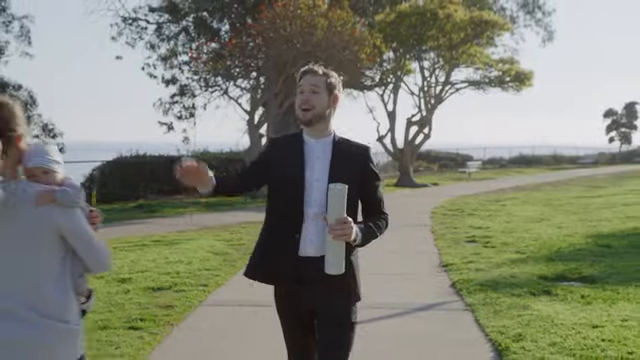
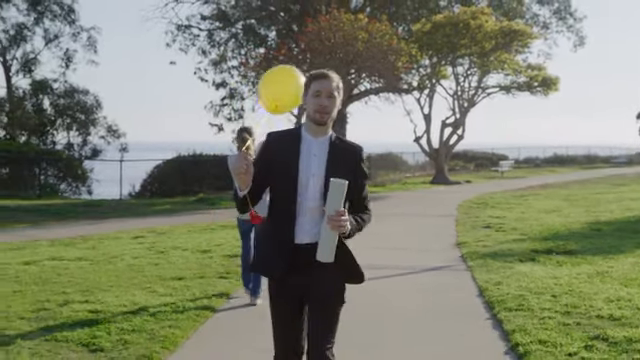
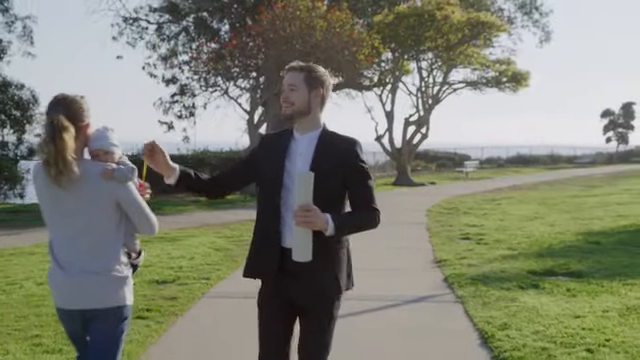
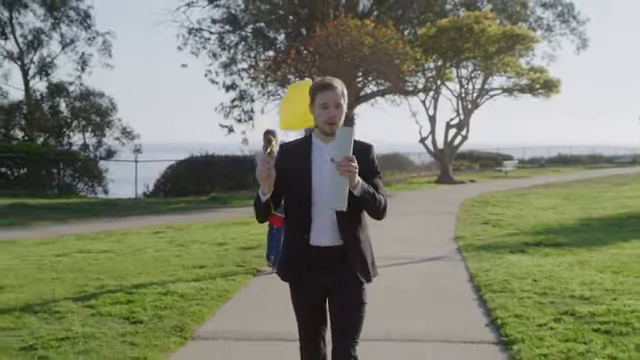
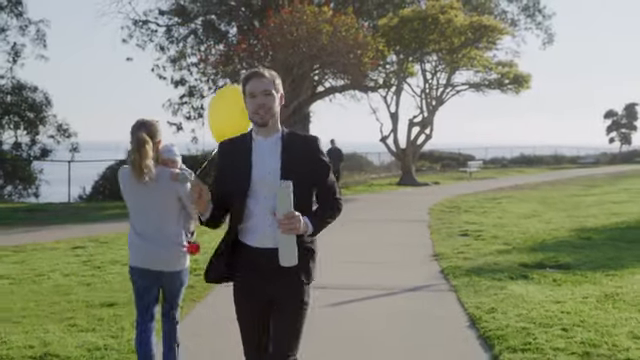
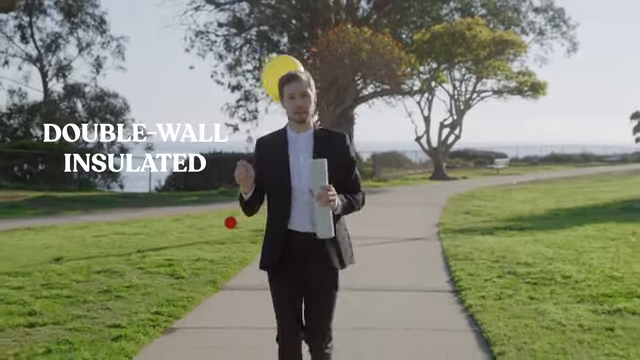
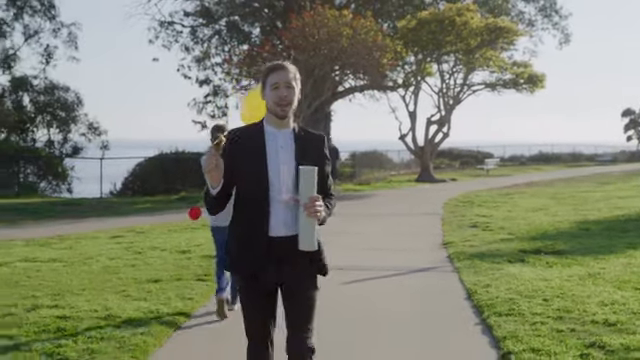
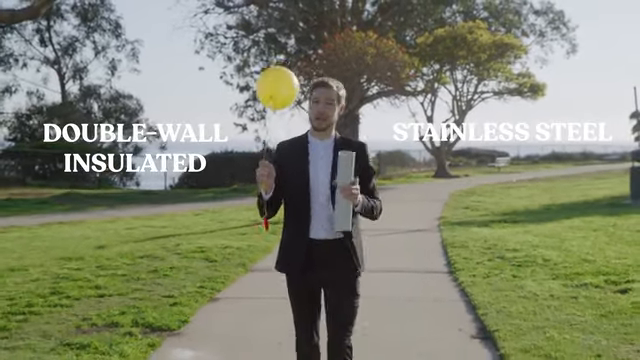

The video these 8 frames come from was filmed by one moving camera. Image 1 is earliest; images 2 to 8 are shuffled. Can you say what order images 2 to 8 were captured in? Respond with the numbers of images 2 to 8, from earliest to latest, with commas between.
3, 5, 7, 2, 4, 6, 8
